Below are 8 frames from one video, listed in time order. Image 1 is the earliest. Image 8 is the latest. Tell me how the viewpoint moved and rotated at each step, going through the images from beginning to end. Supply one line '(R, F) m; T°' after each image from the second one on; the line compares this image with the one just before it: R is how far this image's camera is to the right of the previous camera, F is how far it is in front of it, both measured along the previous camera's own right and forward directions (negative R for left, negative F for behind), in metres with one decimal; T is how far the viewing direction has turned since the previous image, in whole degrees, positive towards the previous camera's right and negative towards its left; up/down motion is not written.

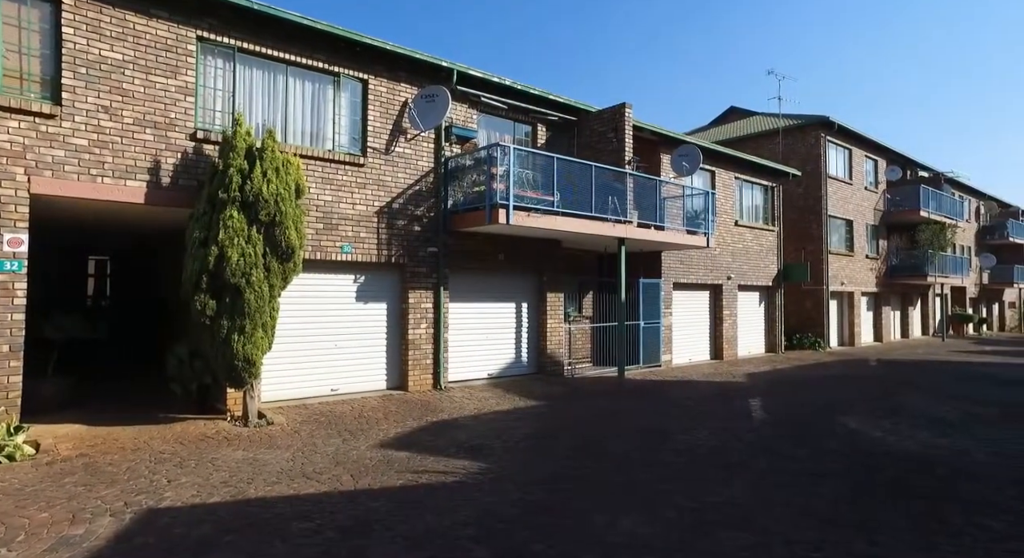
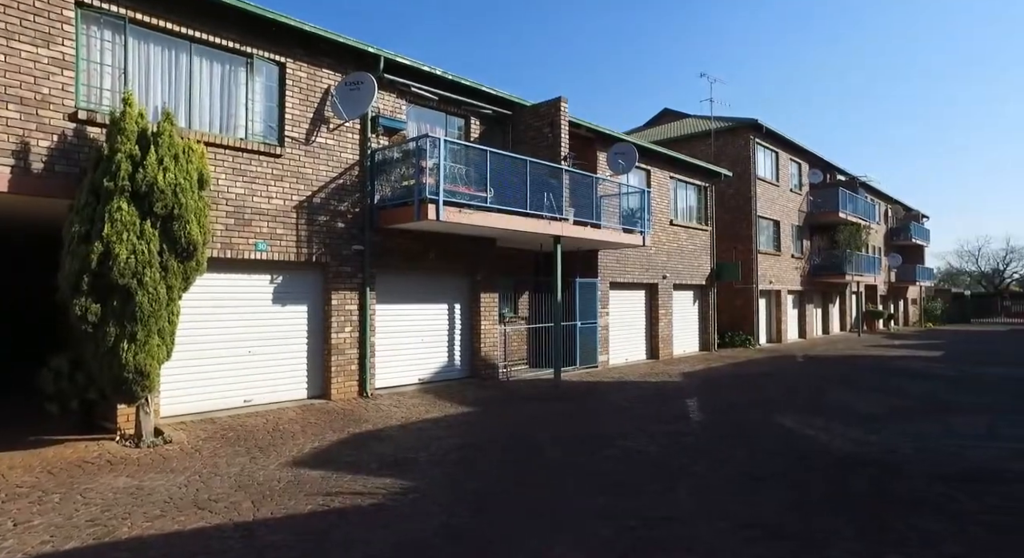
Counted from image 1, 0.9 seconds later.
(+0.1, +0.5) m; +6°
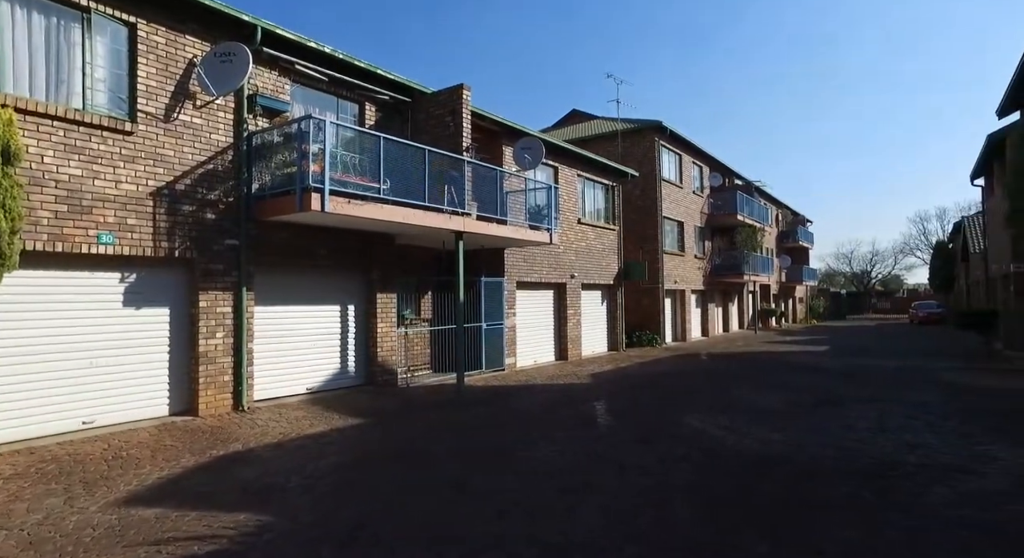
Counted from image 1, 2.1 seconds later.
(+0.2, +0.7) m; +8°
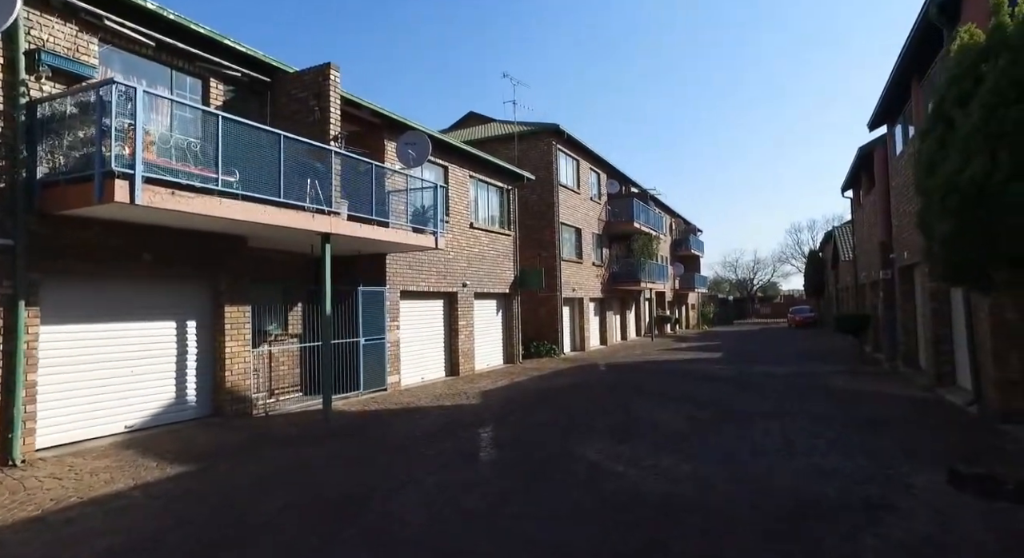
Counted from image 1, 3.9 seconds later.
(+0.5, +1.3) m; +9°
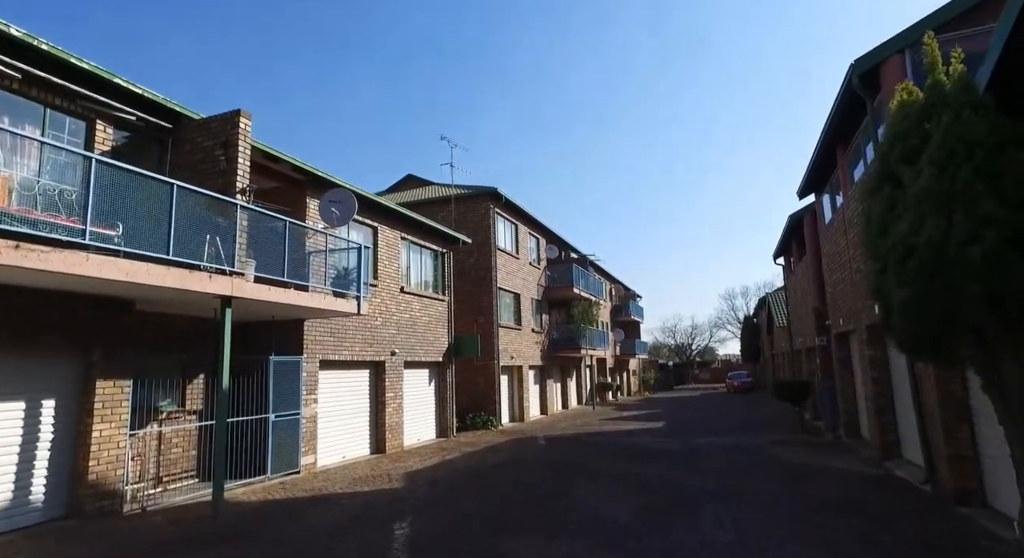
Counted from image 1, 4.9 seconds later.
(+0.3, +0.9) m; +5°
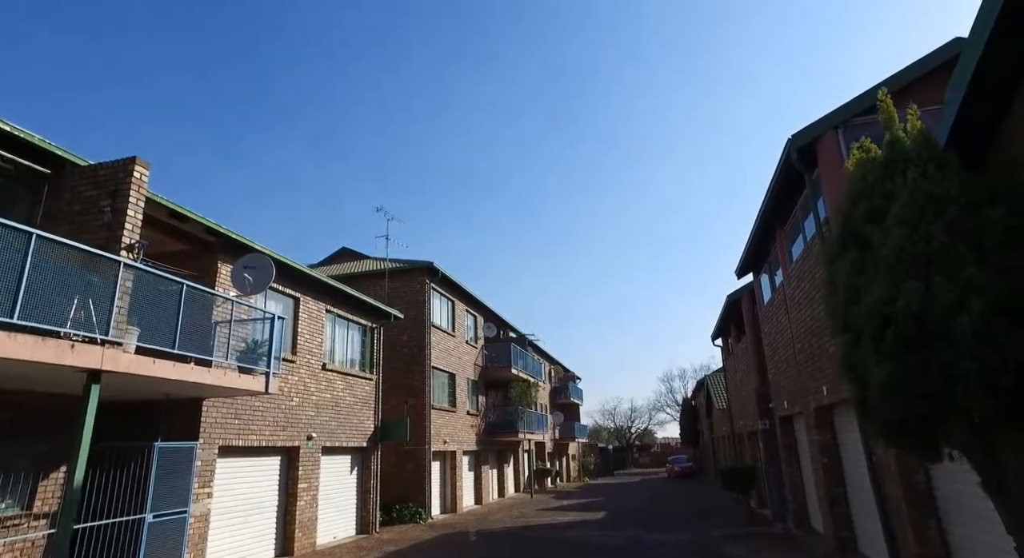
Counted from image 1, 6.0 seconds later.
(+0.2, +0.9) m; +6°
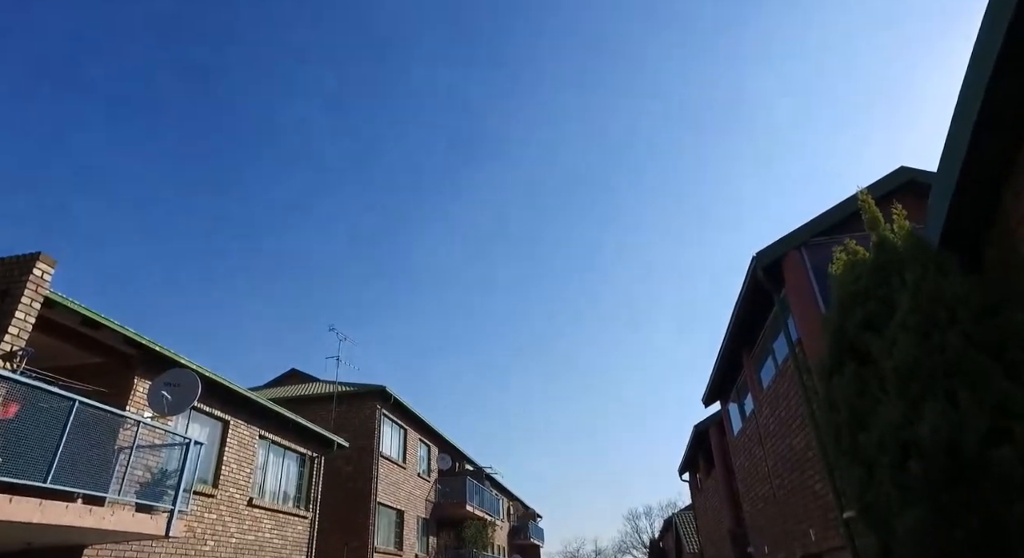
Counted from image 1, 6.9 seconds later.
(+0.2, +0.9) m; +3°
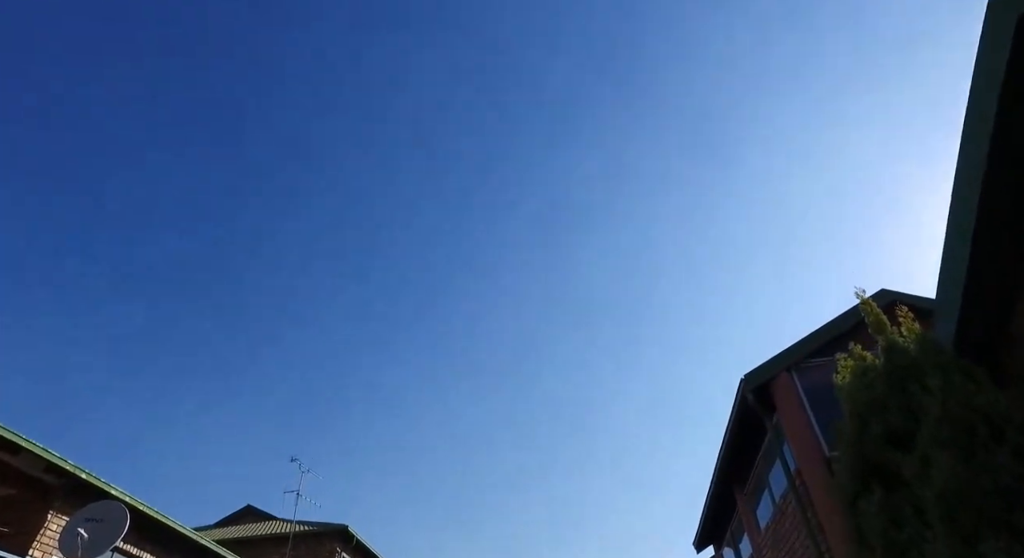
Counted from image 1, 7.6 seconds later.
(+0.1, +0.6) m; +2°
